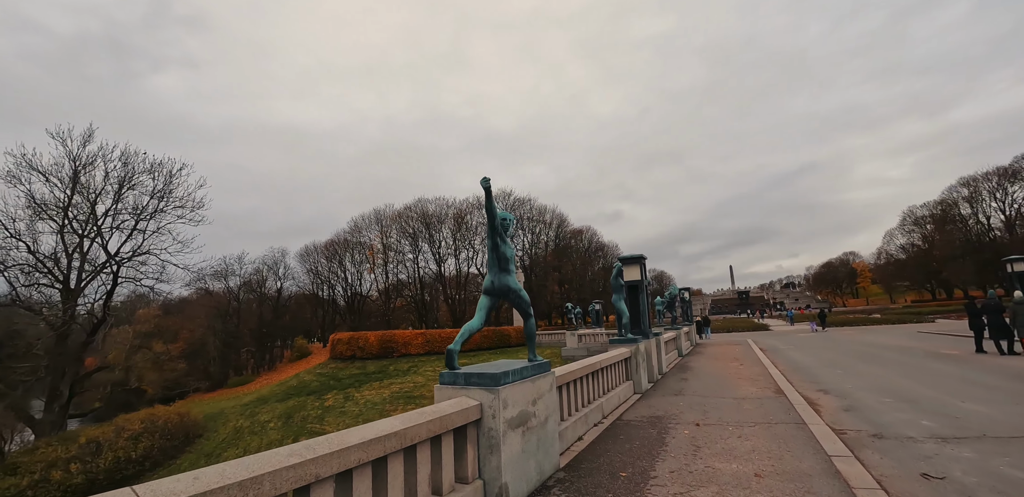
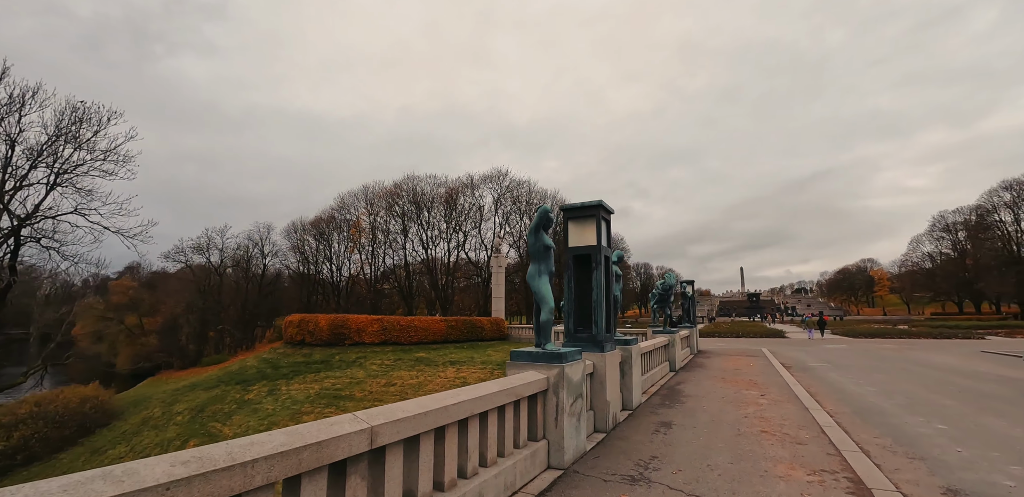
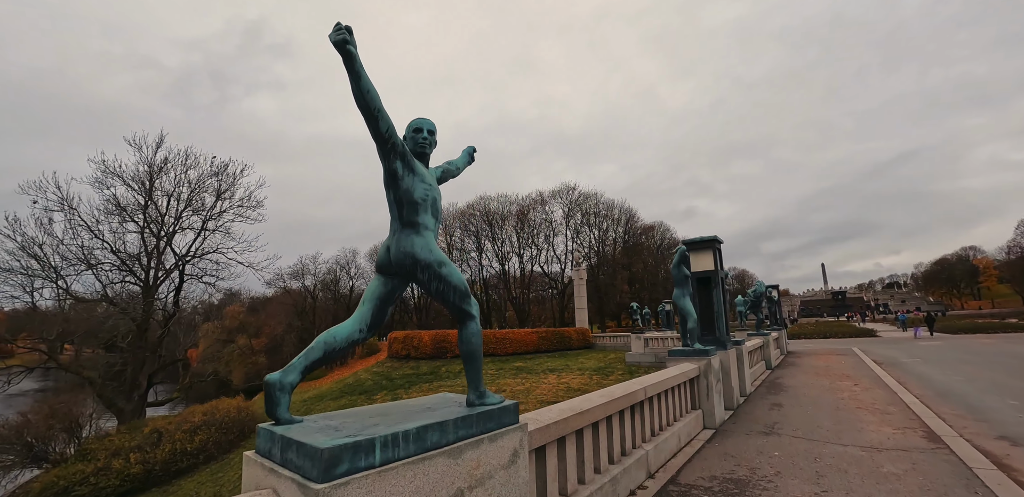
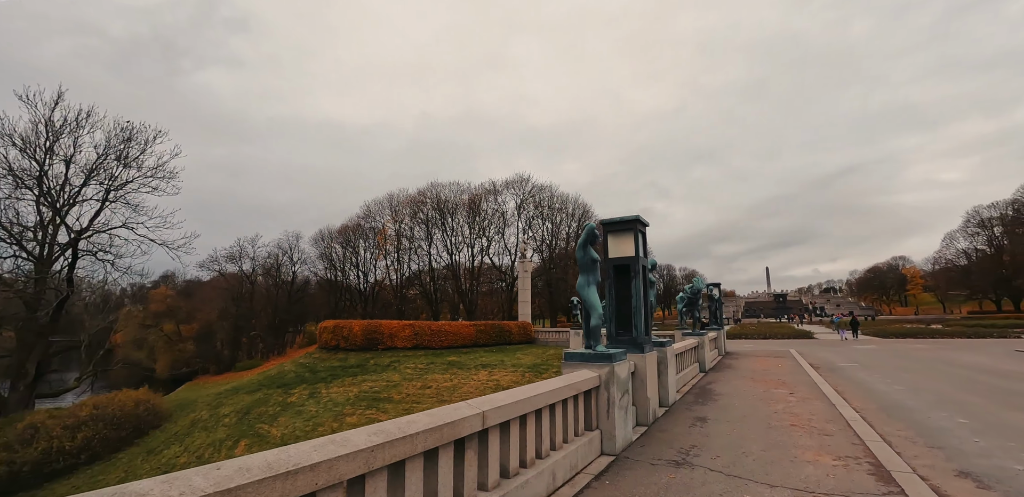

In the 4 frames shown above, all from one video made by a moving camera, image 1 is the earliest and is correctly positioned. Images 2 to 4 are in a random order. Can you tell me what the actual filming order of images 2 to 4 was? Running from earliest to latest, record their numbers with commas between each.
3, 4, 2
